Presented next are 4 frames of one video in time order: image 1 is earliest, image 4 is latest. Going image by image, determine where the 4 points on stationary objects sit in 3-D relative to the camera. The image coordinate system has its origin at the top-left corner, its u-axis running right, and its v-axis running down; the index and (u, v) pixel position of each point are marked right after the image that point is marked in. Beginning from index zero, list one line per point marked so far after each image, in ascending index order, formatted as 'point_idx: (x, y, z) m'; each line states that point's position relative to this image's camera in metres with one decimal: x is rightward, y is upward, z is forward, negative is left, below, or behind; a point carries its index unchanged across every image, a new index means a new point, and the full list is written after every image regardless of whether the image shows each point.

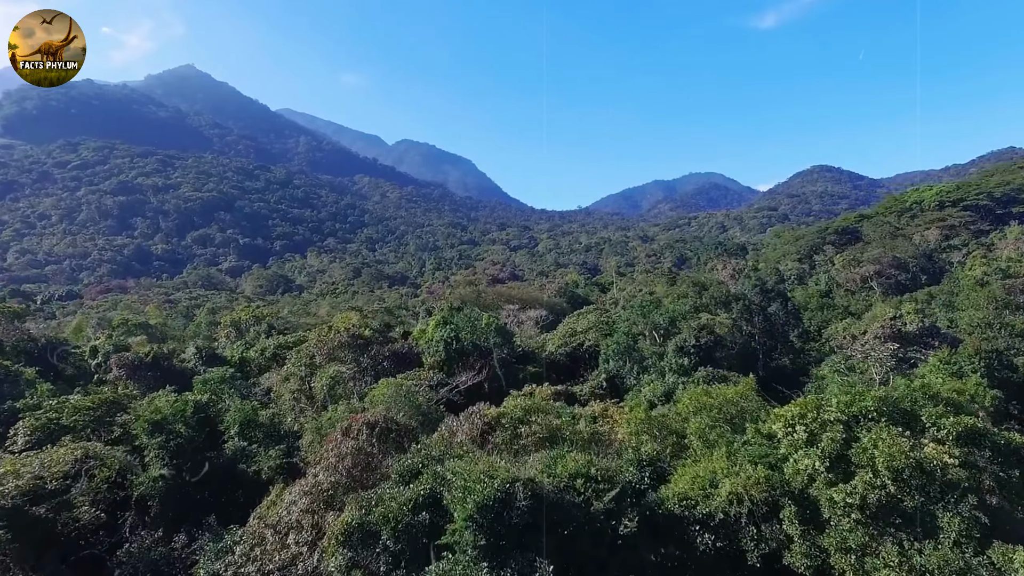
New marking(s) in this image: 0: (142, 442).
0: (-6.9, -2.9, +11.6) m
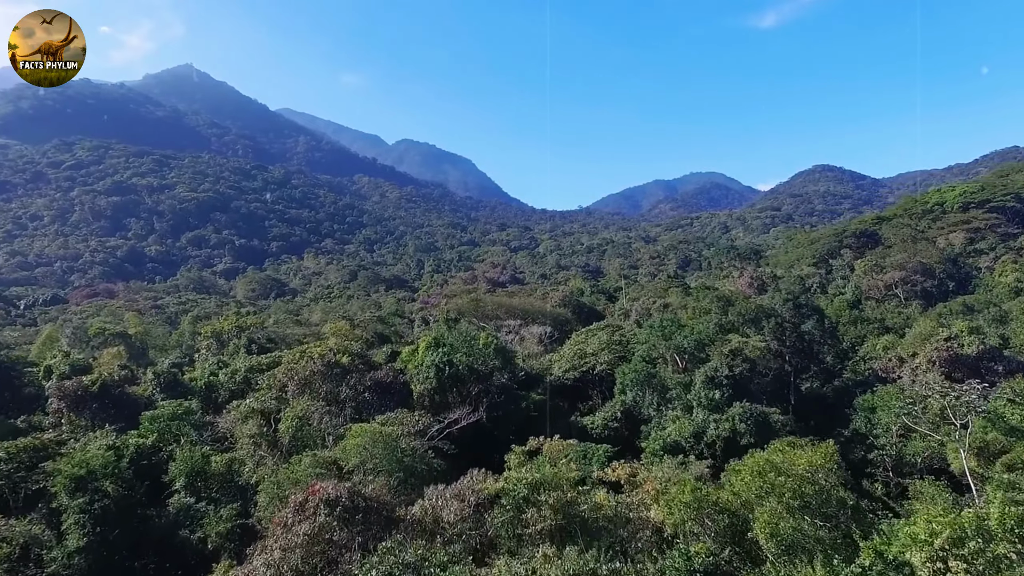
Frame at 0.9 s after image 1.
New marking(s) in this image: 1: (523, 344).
0: (-6.9, -3.3, +9.4) m
1: (+0.3, -1.9, +19.7) m
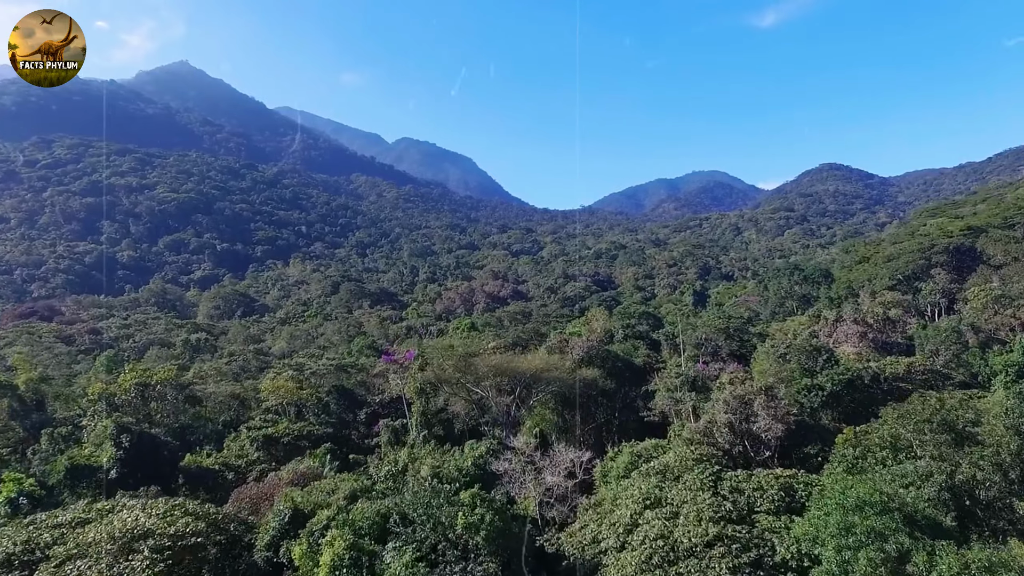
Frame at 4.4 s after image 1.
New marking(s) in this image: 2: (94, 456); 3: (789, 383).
0: (-6.8, -4.9, +1.1) m
1: (+0.5, -3.5, +11.4) m
2: (-10.9, -4.3, +16.1) m
3: (+6.6, -2.1, +14.5) m
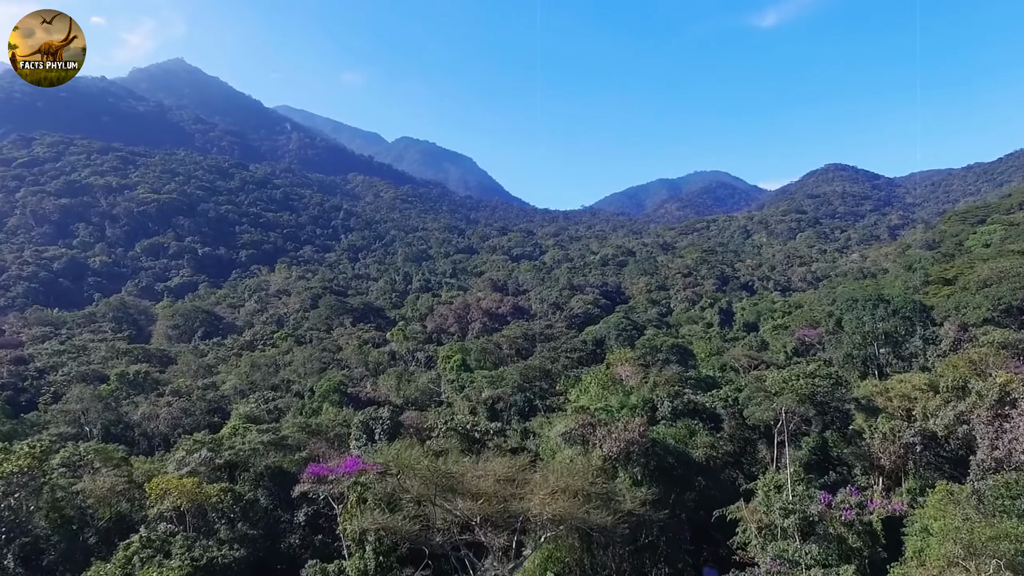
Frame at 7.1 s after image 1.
0: (-6.8, -6.3, -5.9) m
1: (+0.5, -4.9, +4.4) m
2: (-10.9, -5.6, +9.2) m
3: (+6.6, -3.5, +7.6) m
